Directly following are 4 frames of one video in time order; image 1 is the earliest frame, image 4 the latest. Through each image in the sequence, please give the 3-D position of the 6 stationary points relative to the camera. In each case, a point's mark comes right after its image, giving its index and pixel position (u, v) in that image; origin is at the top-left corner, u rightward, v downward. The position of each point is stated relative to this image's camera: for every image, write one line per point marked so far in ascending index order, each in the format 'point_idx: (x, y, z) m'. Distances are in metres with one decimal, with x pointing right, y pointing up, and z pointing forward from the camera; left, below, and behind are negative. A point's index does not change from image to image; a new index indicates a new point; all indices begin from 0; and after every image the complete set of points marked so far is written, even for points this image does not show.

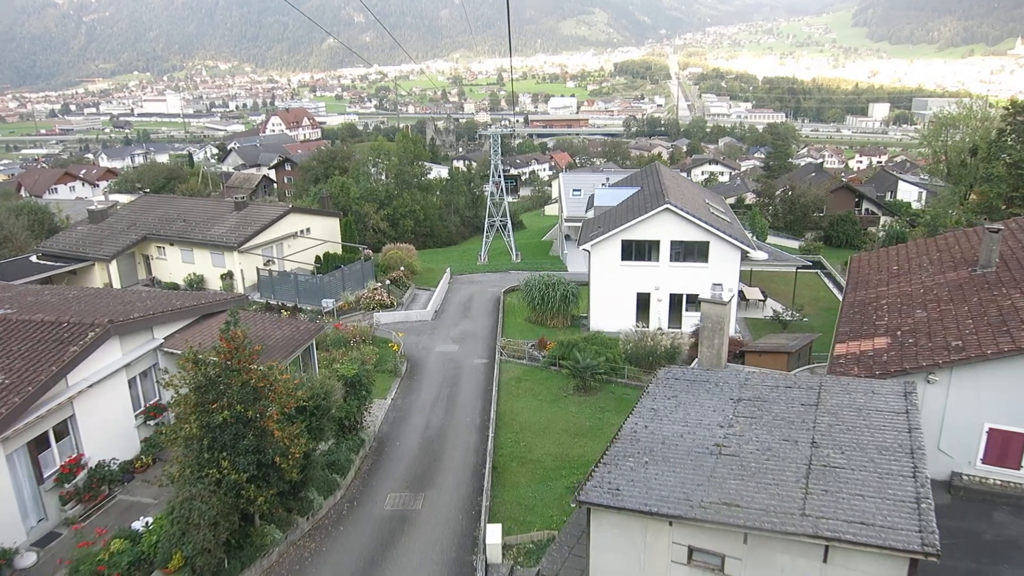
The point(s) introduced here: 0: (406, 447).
0: (-1.8, -2.7, +14.5) m
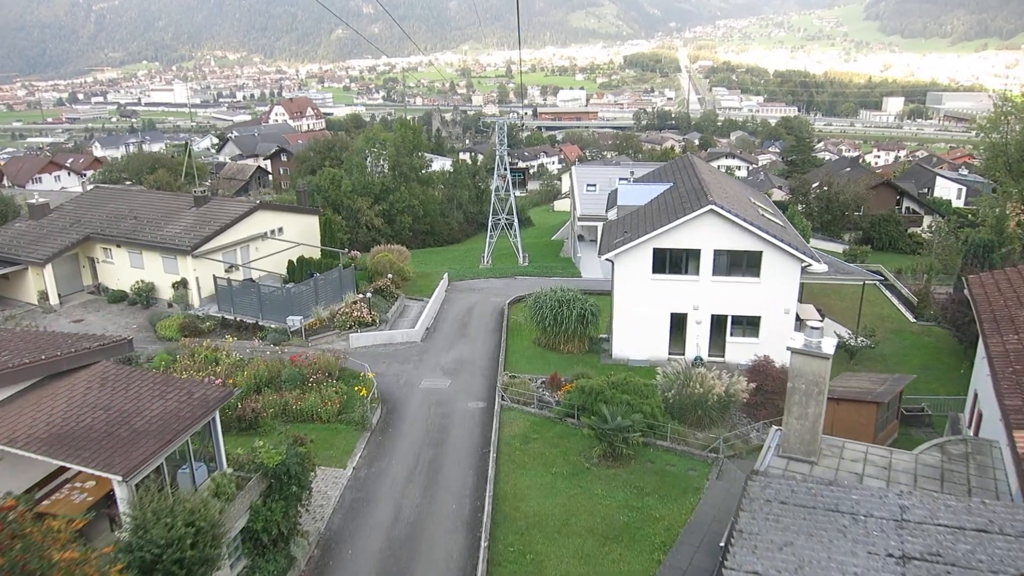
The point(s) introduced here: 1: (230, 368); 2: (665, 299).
0: (-1.7, -3.1, +10.1) m
1: (-5.3, -1.5, +16.5) m
2: (+3.4, -0.2, +19.7) m
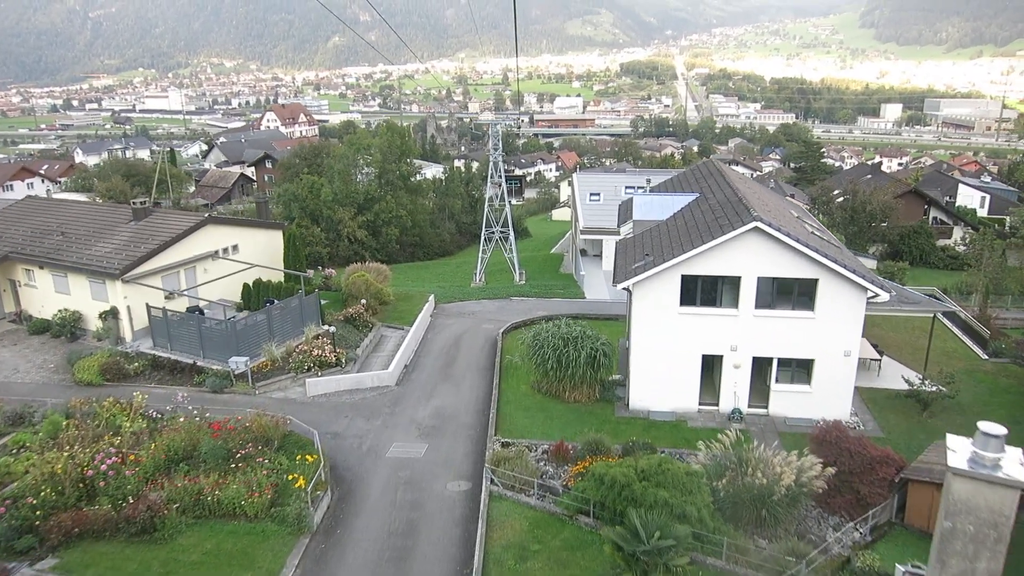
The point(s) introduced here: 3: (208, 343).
0: (-1.8, -3.7, +6.2) m
1: (-5.4, -2.1, +12.6) m
2: (+3.3, -0.9, +15.9) m
3: (-6.2, -1.1, +17.8) m
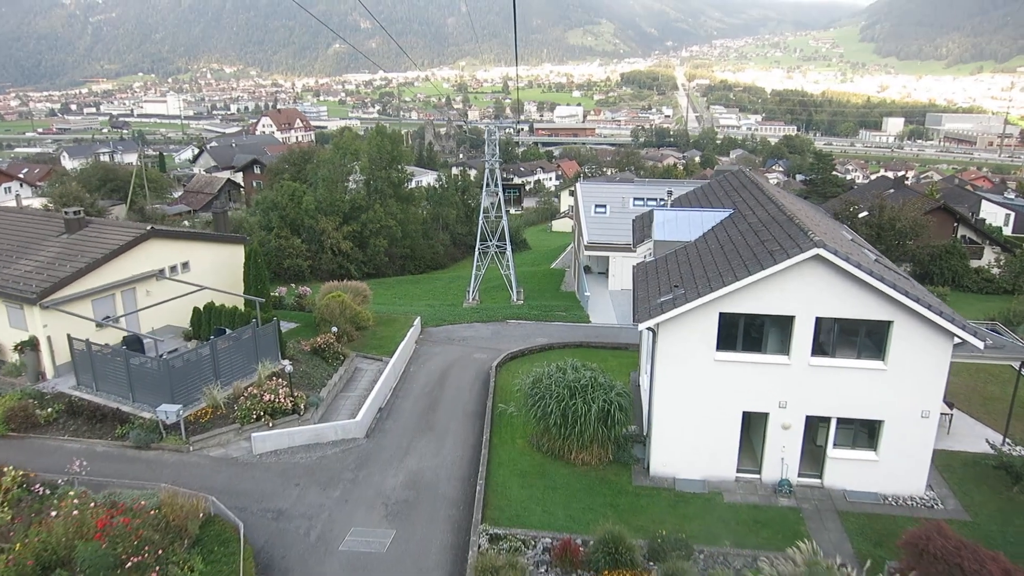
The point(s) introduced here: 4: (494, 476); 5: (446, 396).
0: (-1.9, -4.1, +3.1) m
1: (-5.5, -2.6, +9.4) m
2: (+3.2, -1.5, +12.7) m
3: (-6.3, -1.6, +14.7) m
4: (-0.2, -2.8, +13.1) m
5: (-1.4, -2.2, +18.2) m
